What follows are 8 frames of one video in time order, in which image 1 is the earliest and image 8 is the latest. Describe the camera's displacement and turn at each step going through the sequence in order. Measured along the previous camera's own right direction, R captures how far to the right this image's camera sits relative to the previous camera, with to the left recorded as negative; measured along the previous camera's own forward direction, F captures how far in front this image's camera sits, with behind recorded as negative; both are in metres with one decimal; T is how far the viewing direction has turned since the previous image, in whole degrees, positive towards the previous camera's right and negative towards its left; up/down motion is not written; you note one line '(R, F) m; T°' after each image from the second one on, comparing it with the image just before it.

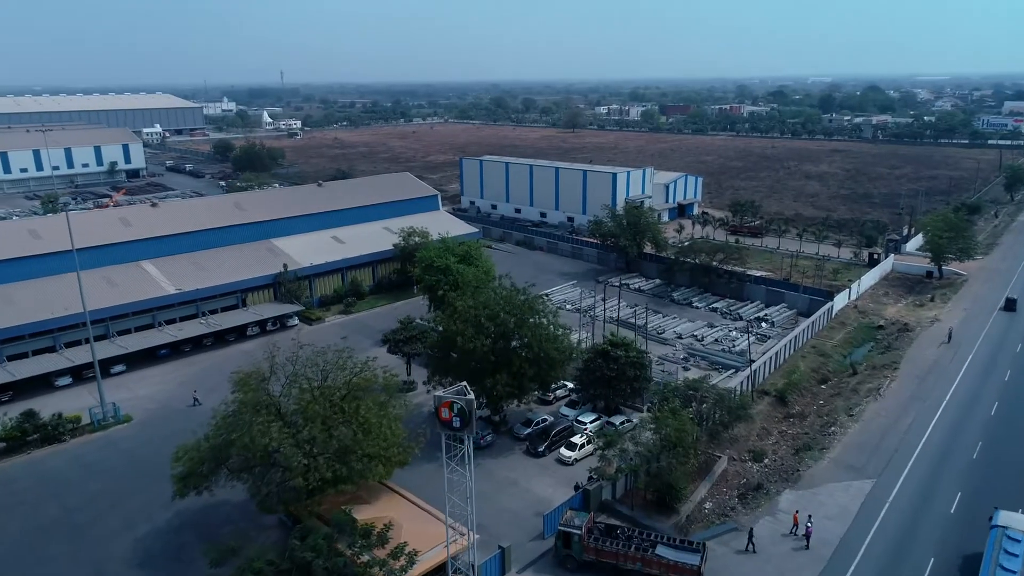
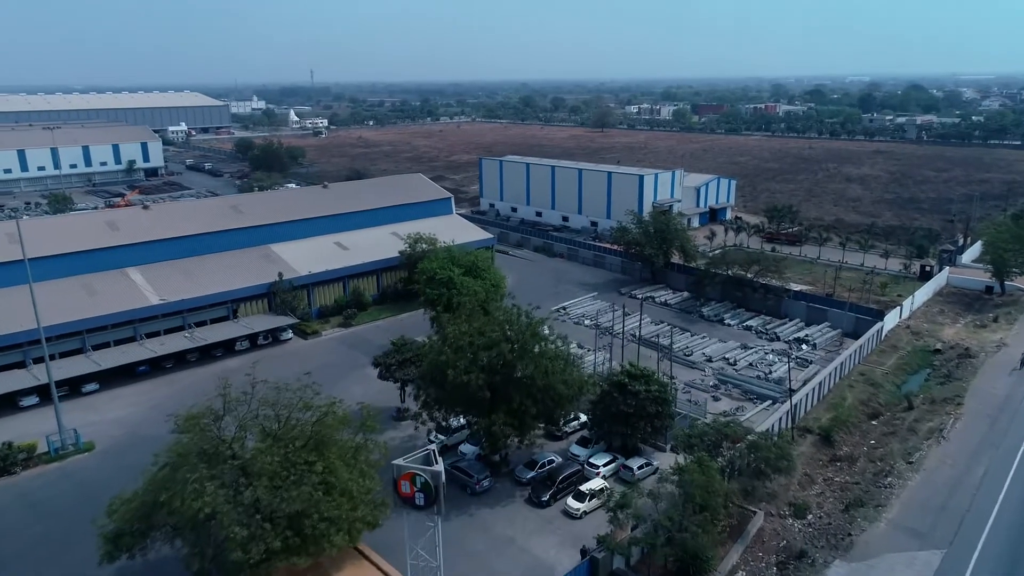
(+0.5, +2.1) m; -2°
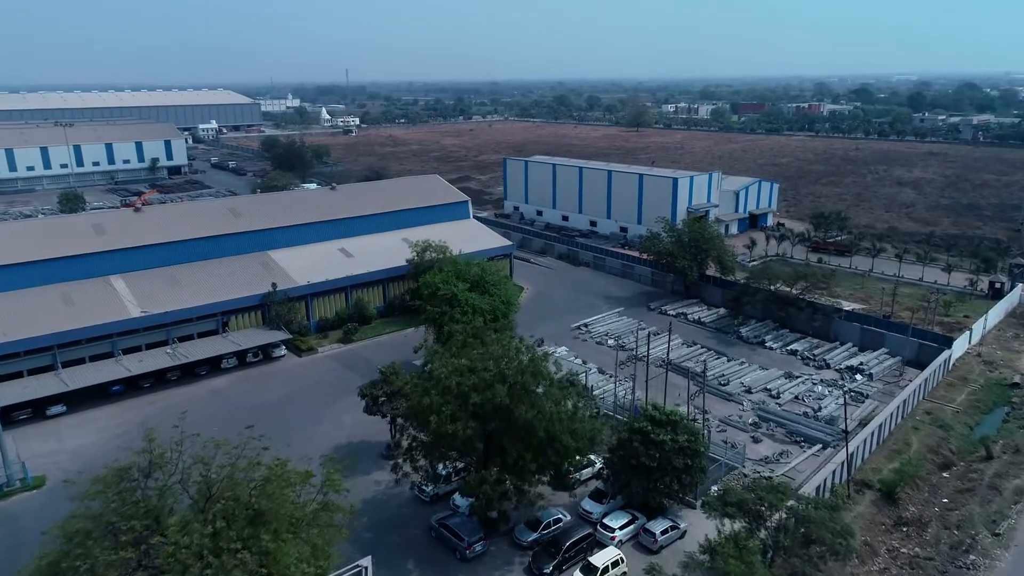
(+0.5, +2.2) m; -3°
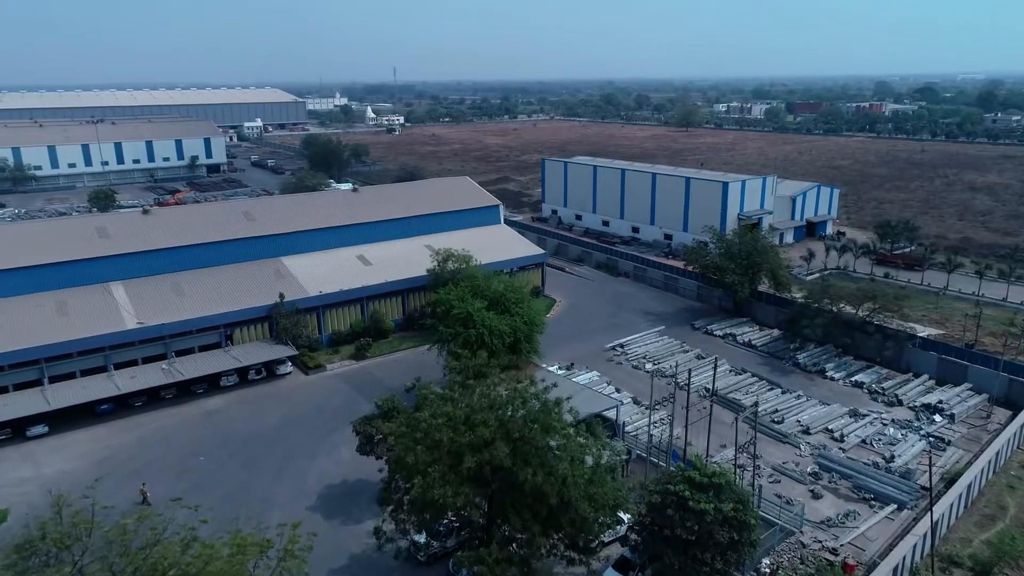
(+0.5, +2.0) m; -4°
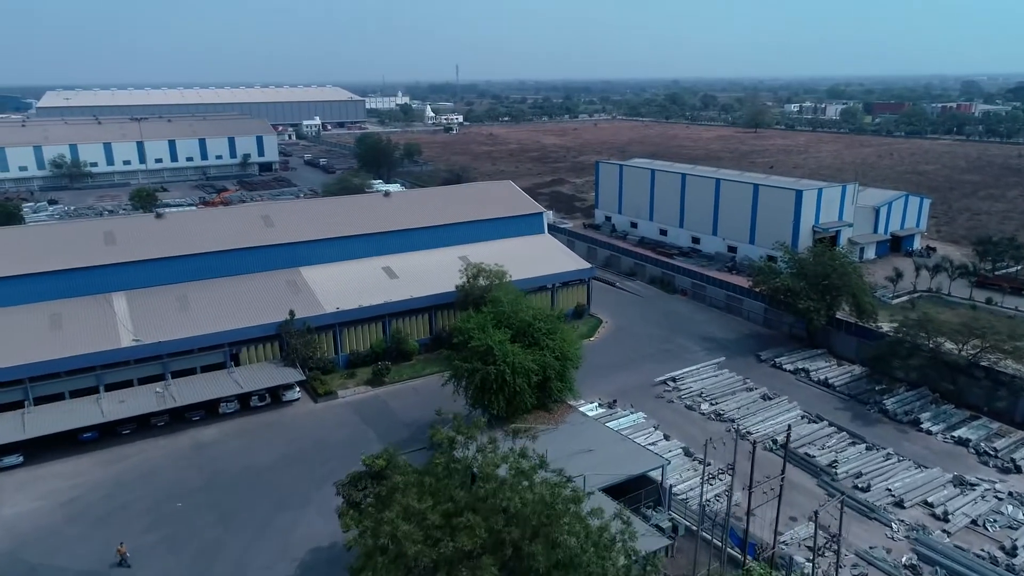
(+0.5, +2.3) m; -5°
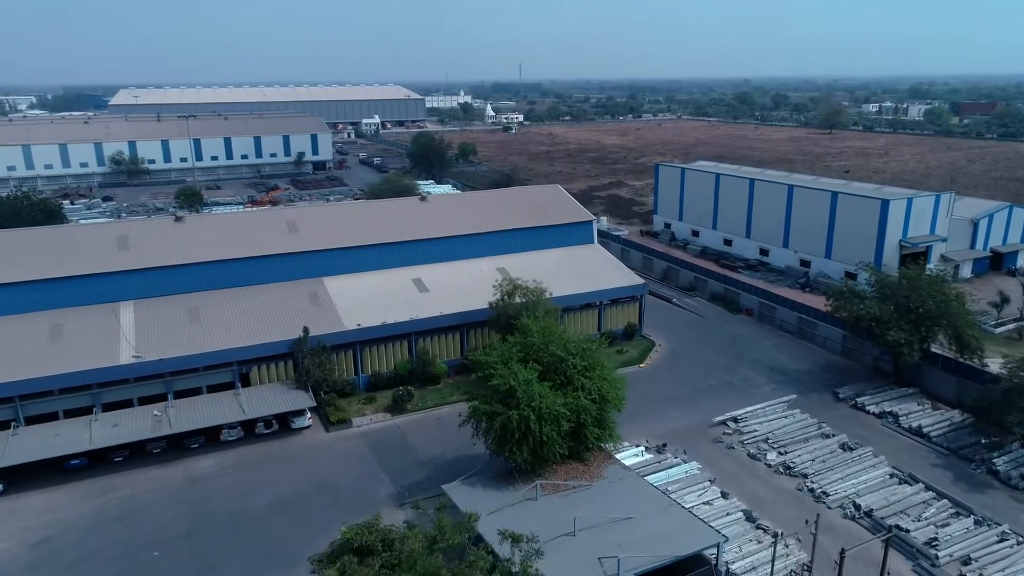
(+0.4, +2.0) m; -5°
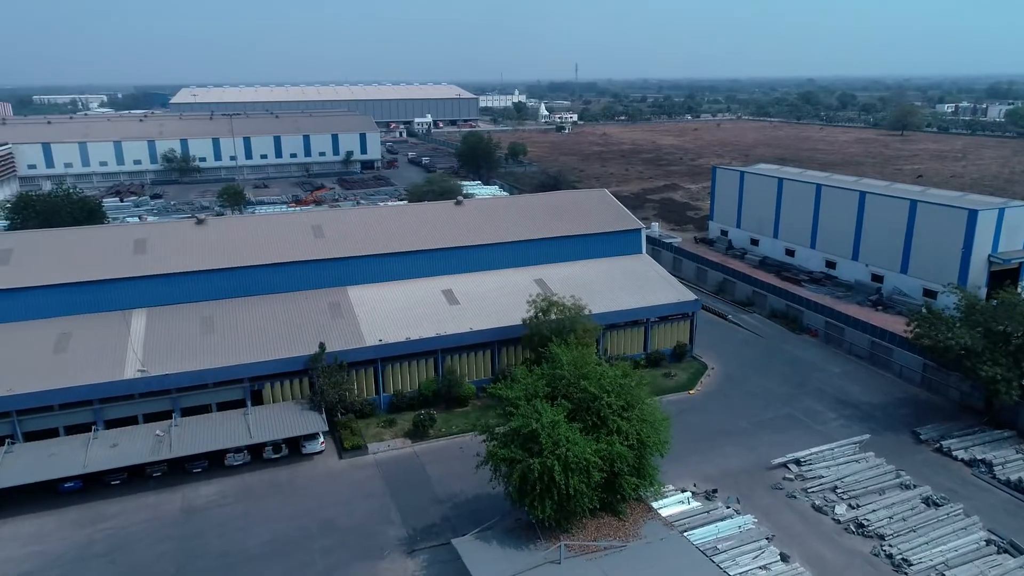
(+0.3, +1.5) m; -4°
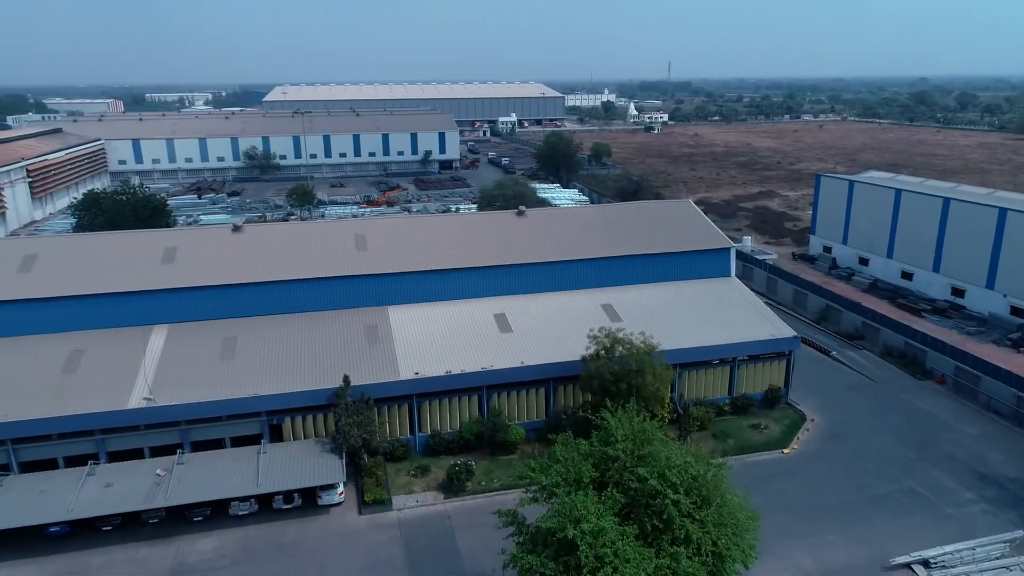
(+0.4, +2.3) m; -7°
